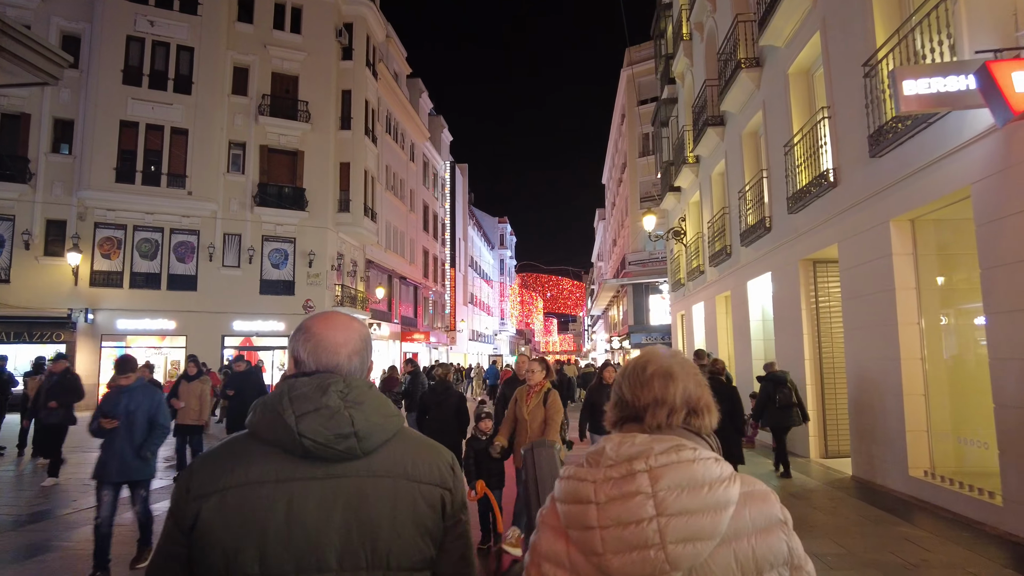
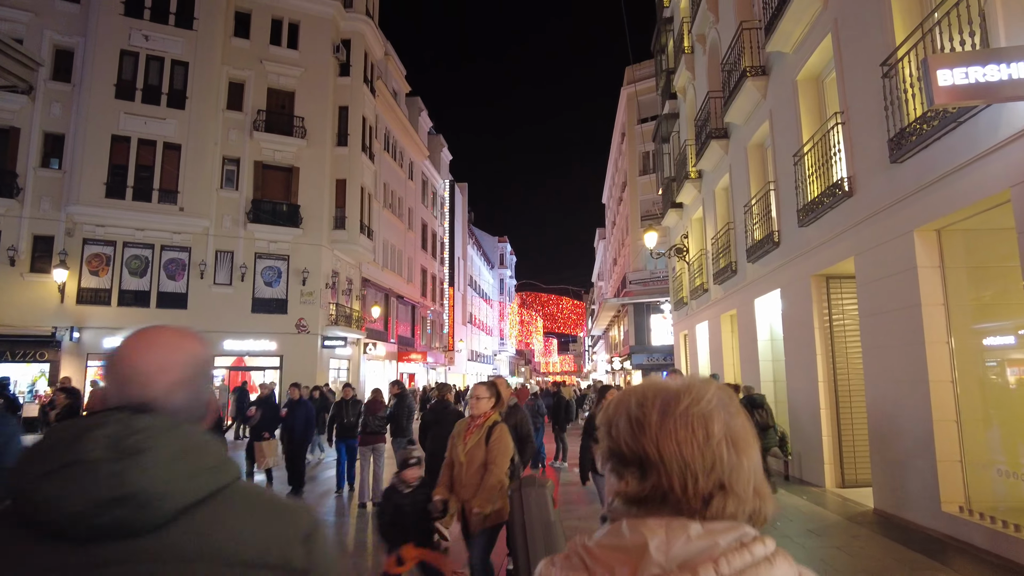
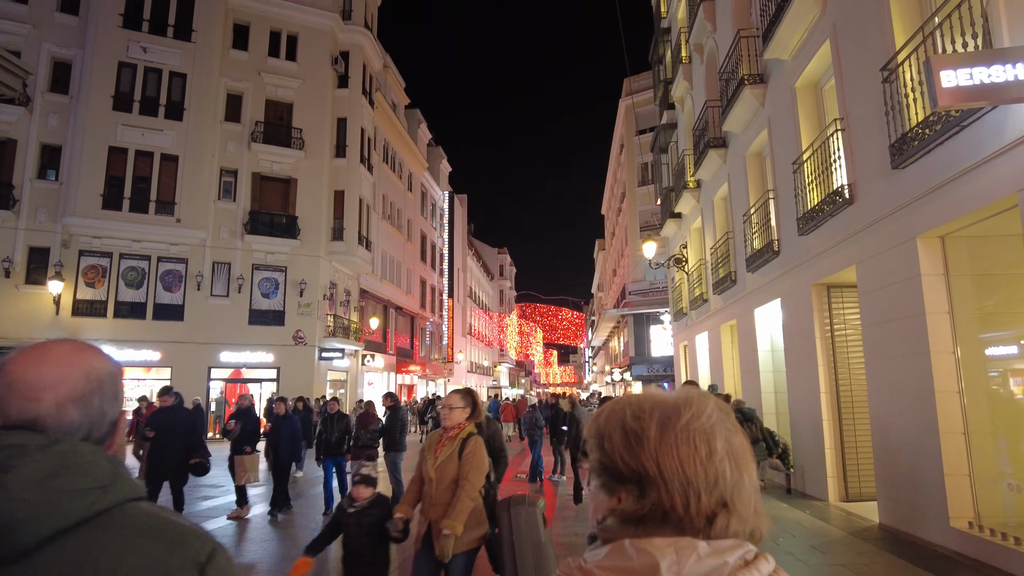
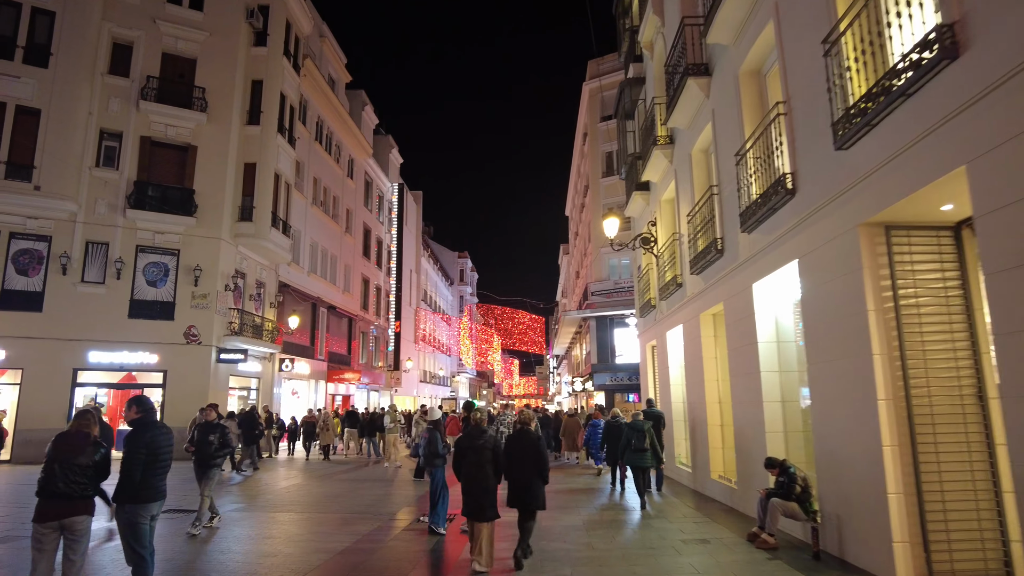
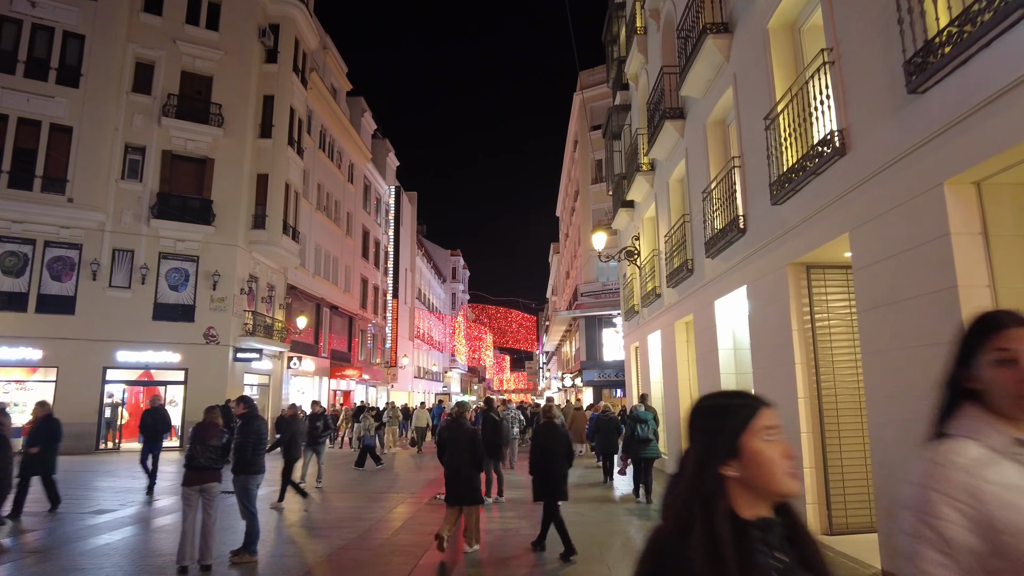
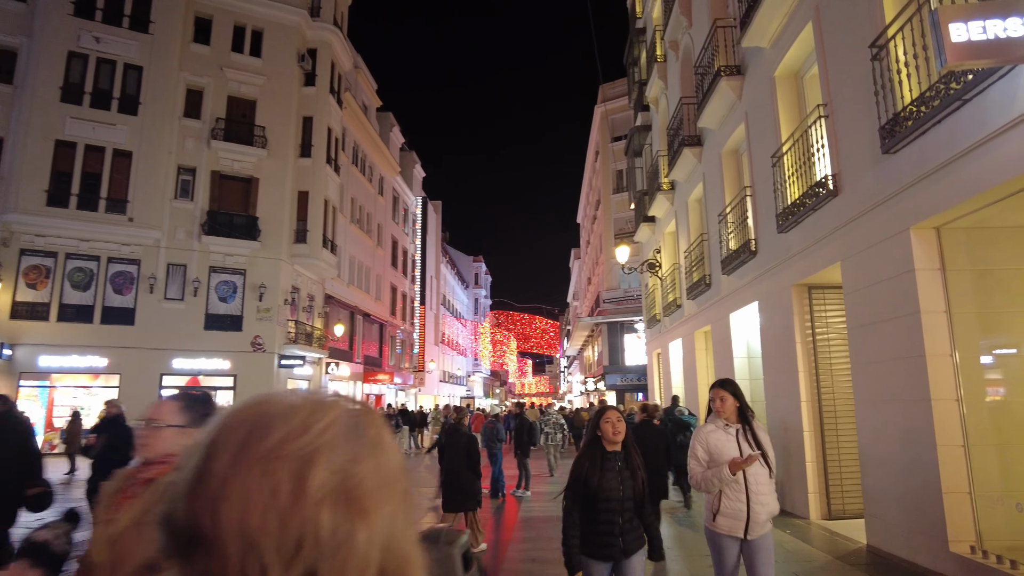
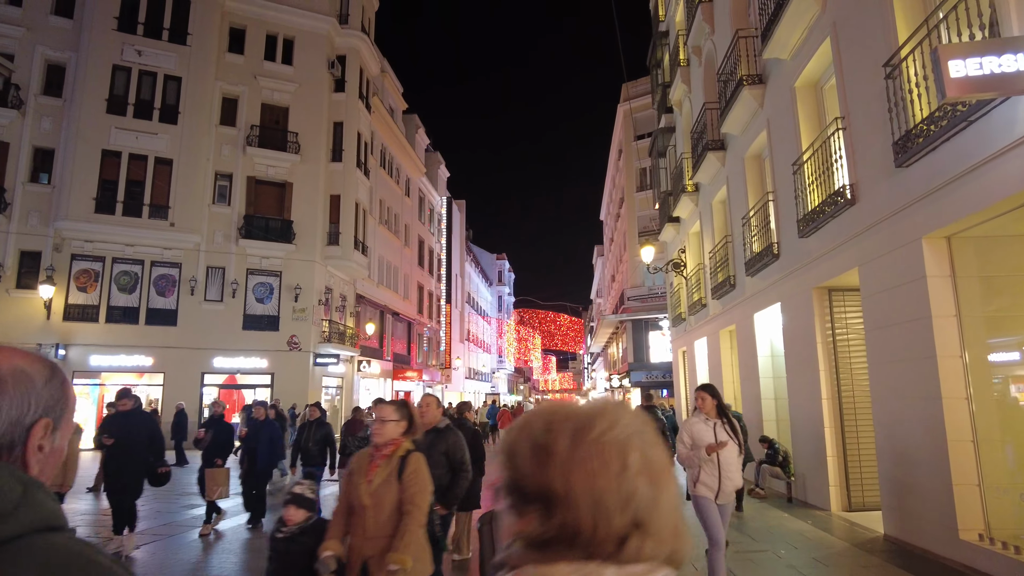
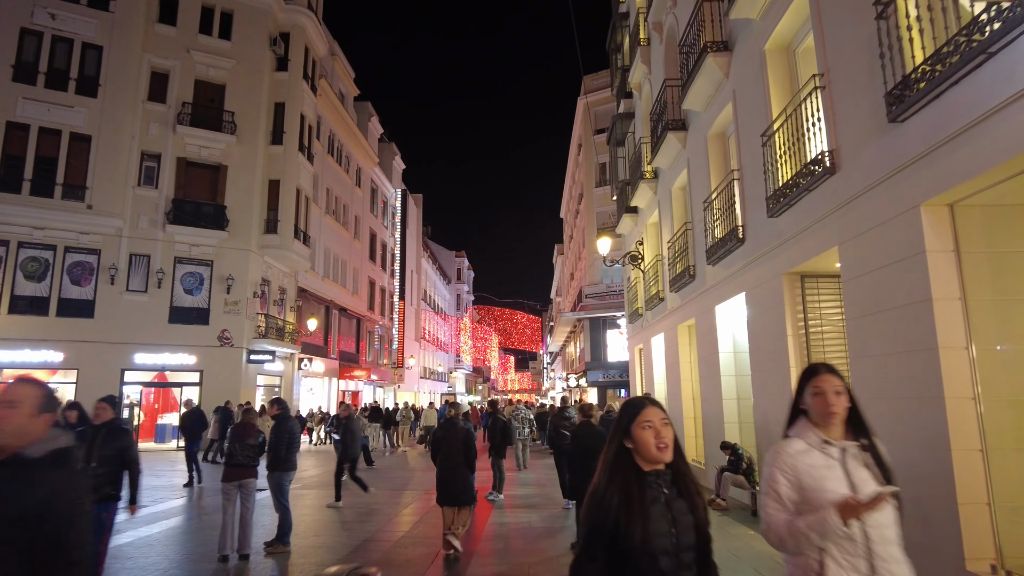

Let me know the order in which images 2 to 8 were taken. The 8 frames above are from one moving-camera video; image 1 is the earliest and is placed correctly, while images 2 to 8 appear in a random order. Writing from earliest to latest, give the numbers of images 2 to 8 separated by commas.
2, 3, 7, 6, 8, 5, 4
